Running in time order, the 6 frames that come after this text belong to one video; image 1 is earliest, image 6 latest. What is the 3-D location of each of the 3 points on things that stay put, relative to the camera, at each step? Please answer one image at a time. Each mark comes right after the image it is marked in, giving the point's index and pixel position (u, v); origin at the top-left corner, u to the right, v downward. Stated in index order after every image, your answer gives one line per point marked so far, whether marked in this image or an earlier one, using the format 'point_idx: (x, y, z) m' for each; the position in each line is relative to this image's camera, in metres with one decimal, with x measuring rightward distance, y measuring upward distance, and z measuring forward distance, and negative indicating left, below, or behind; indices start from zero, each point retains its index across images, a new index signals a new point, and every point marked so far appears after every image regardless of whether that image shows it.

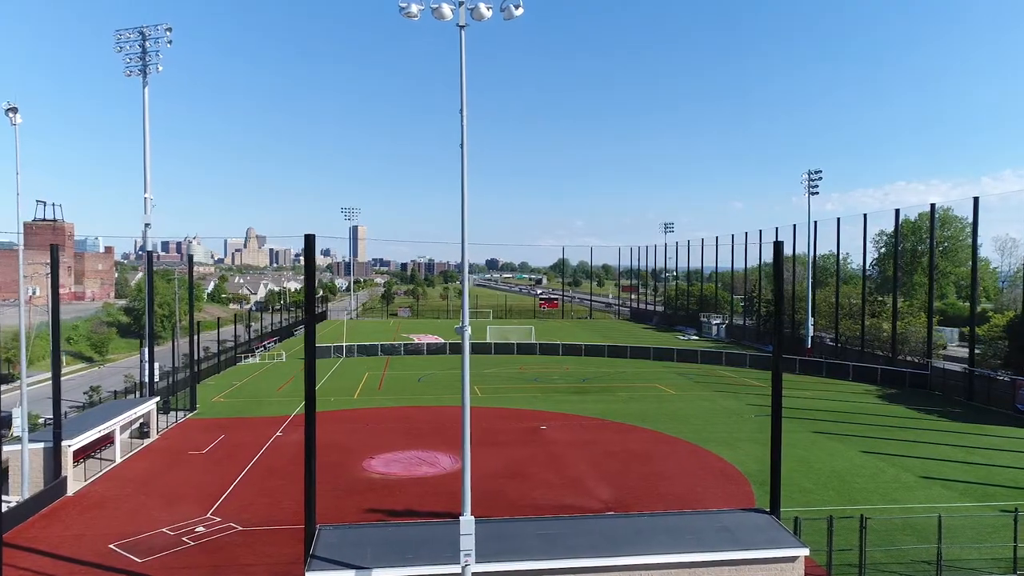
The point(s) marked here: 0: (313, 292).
0: (-4.0, 0.0, +12.7) m
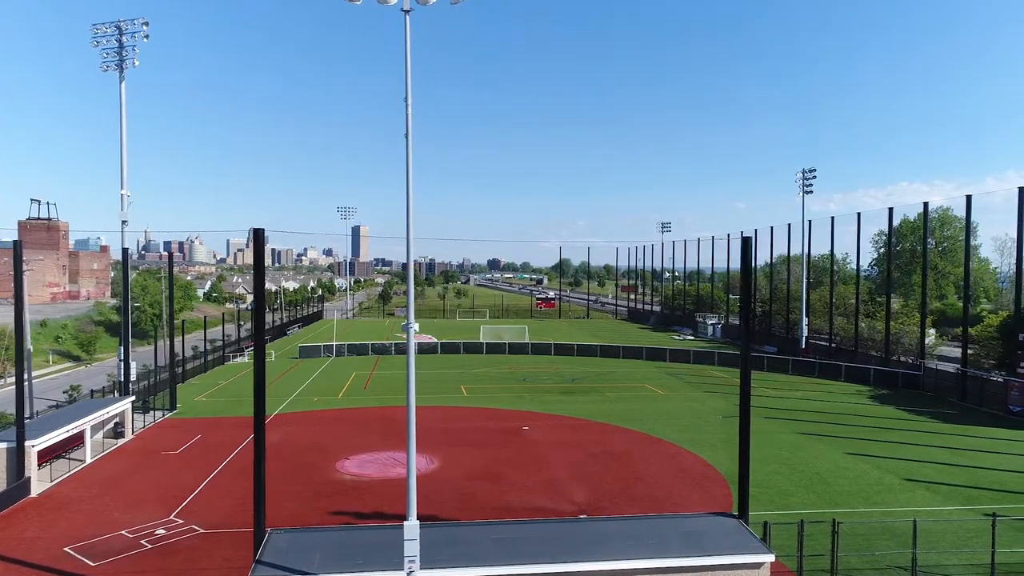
0: (-4.9, 0.0, +12.3) m
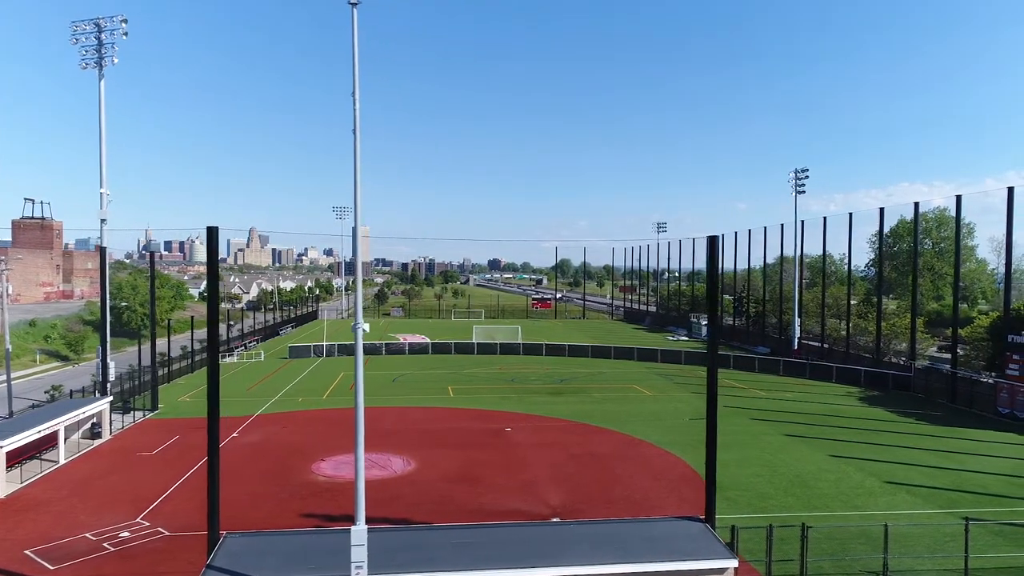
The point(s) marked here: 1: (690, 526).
0: (-5.7, 0.0, +12.1) m
1: (+3.9, -5.2, +13.8) m
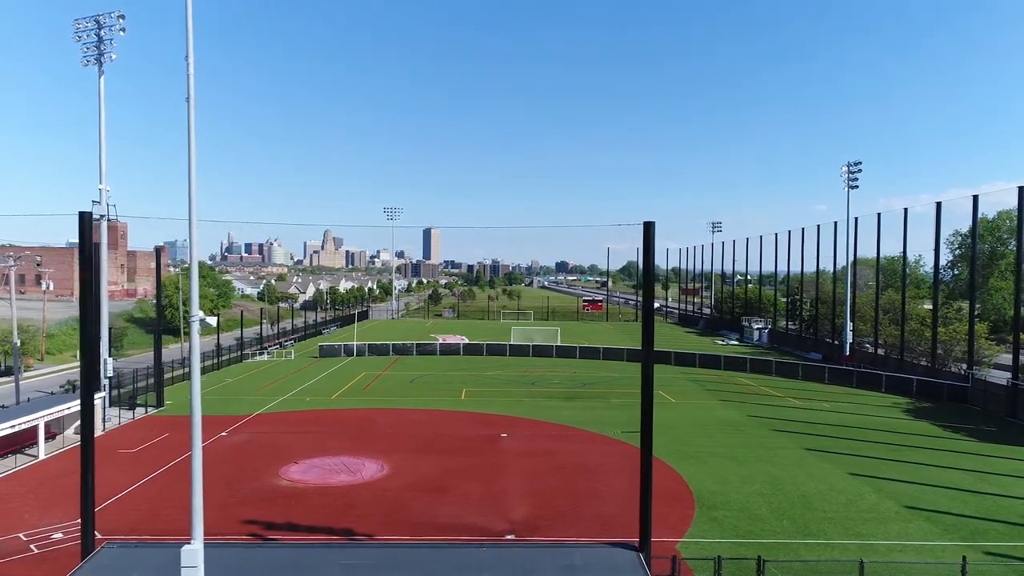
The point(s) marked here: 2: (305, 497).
0: (-7.6, +0.2, +11.3) m
1: (+2.1, -5.1, +12.0) m
2: (-6.5, -6.6, +20.0) m
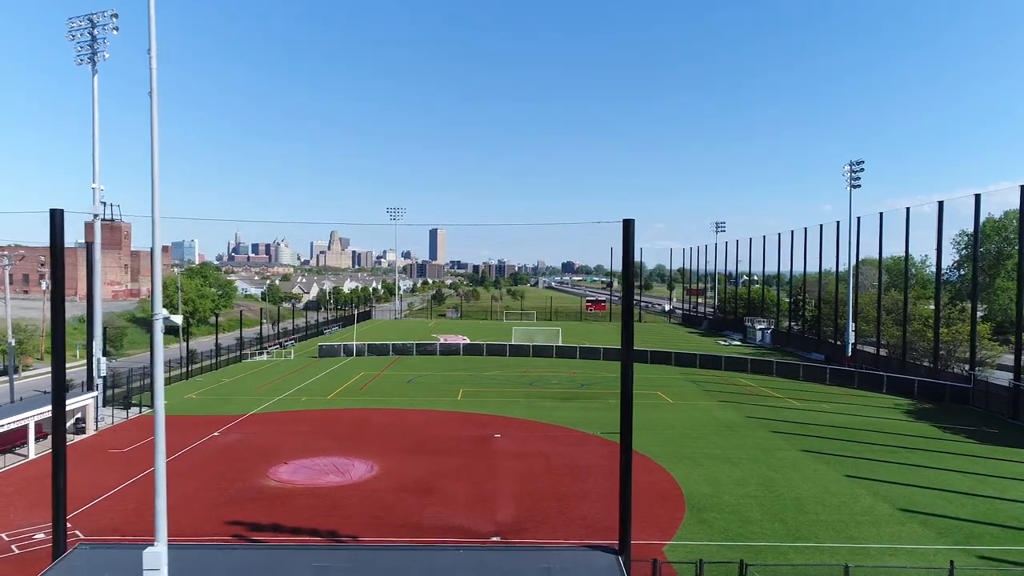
0: (-8.1, +0.2, +11.2) m
1: (+1.6, -5.1, +11.9) m
2: (-6.9, -6.6, +19.8) m
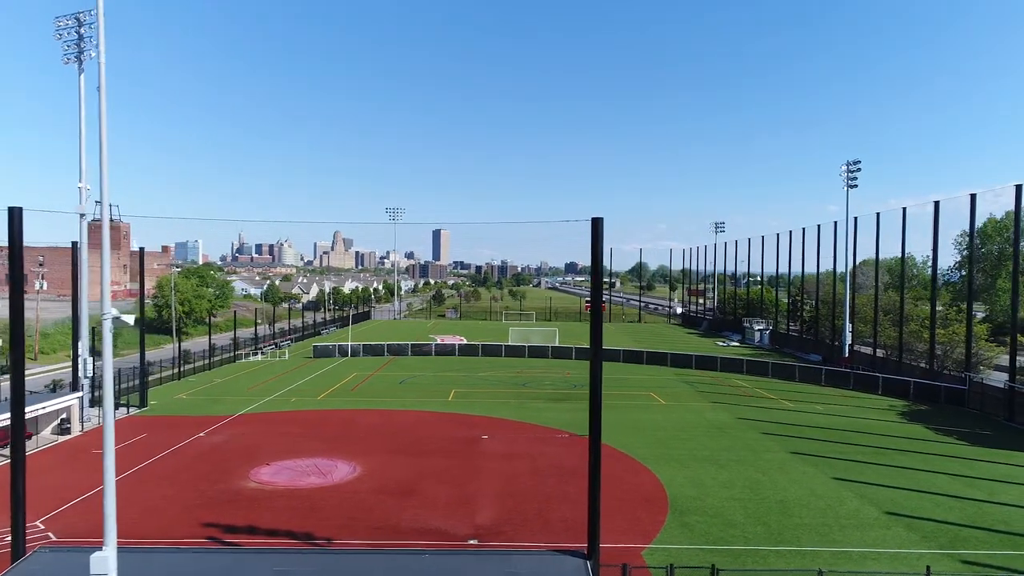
0: (-8.7, +0.2, +11.1) m
1: (+1.0, -5.1, +11.7) m
2: (-7.5, -6.6, +19.7) m
